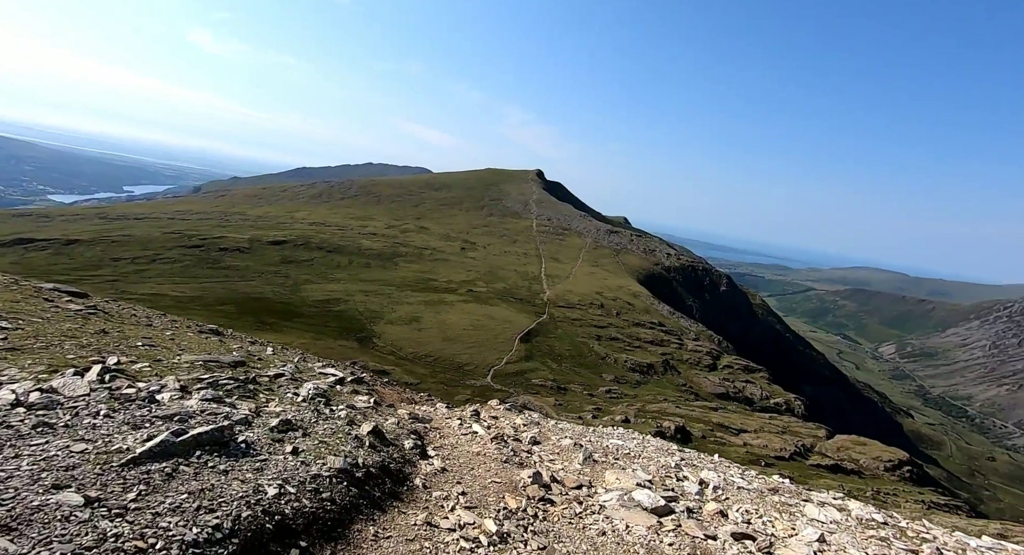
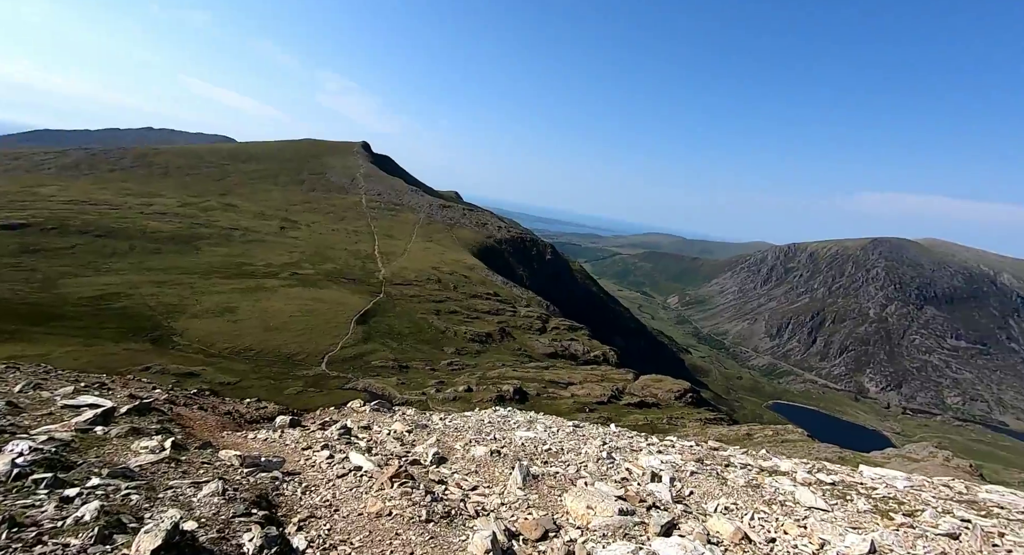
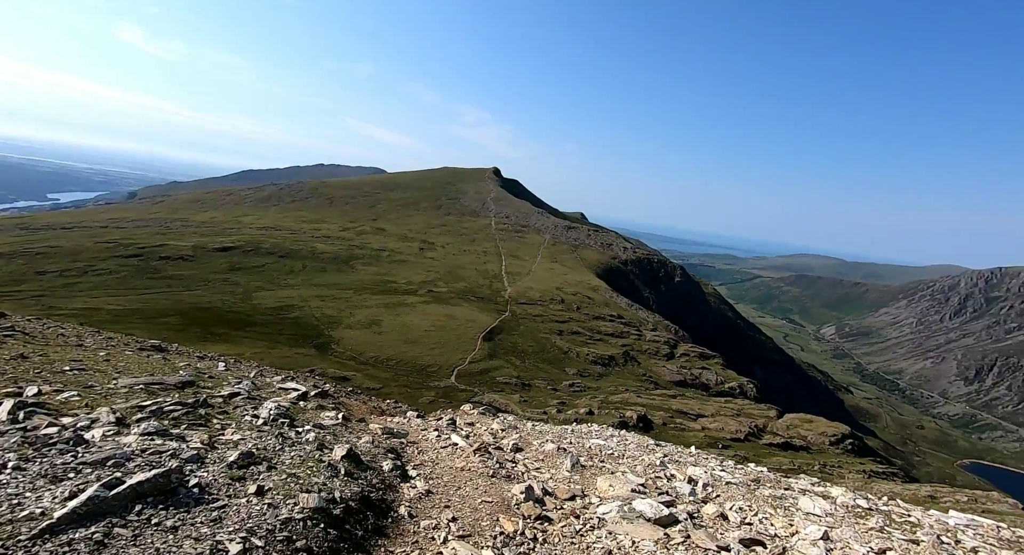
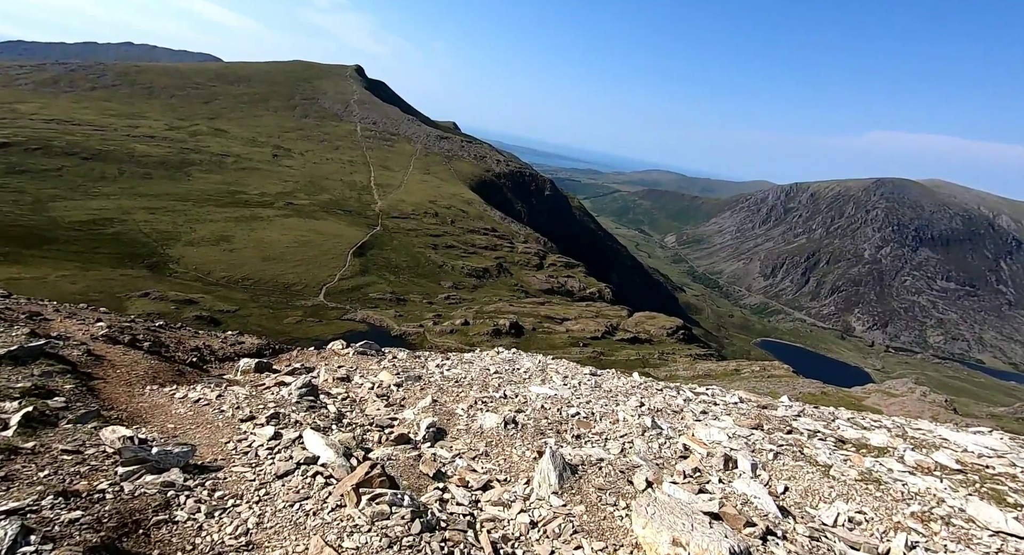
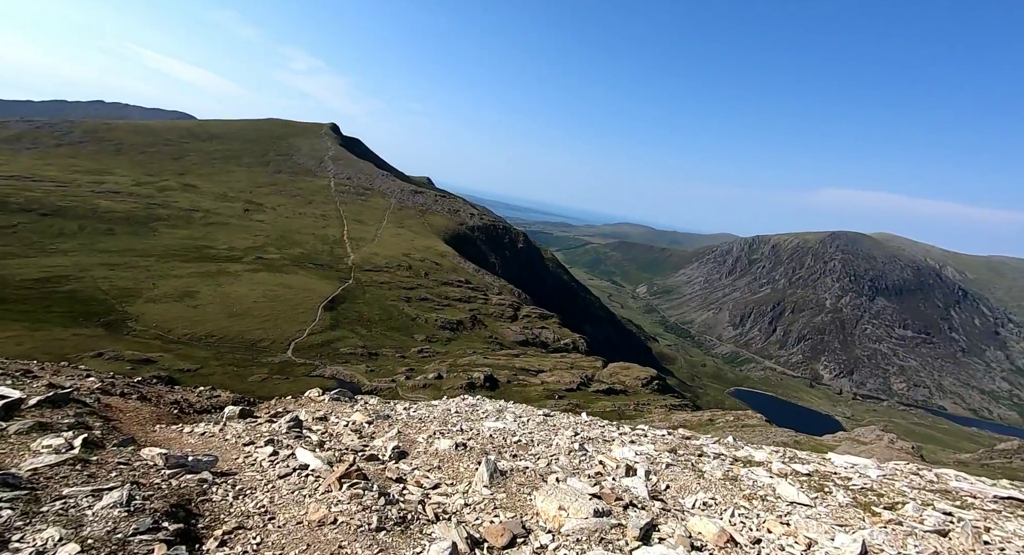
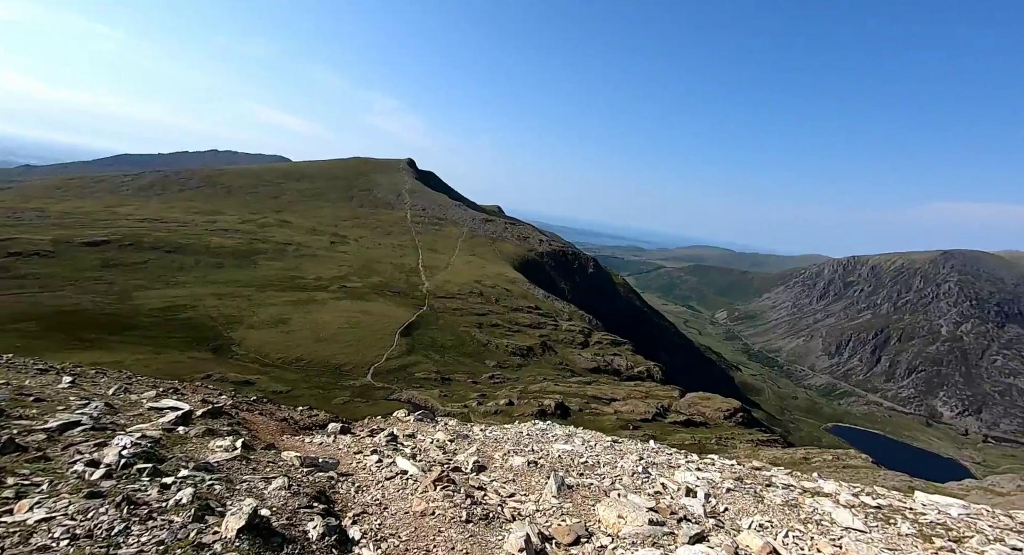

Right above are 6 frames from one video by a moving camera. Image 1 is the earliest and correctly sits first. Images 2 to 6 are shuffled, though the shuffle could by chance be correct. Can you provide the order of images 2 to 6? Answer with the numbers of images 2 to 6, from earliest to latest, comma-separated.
3, 6, 2, 5, 4
